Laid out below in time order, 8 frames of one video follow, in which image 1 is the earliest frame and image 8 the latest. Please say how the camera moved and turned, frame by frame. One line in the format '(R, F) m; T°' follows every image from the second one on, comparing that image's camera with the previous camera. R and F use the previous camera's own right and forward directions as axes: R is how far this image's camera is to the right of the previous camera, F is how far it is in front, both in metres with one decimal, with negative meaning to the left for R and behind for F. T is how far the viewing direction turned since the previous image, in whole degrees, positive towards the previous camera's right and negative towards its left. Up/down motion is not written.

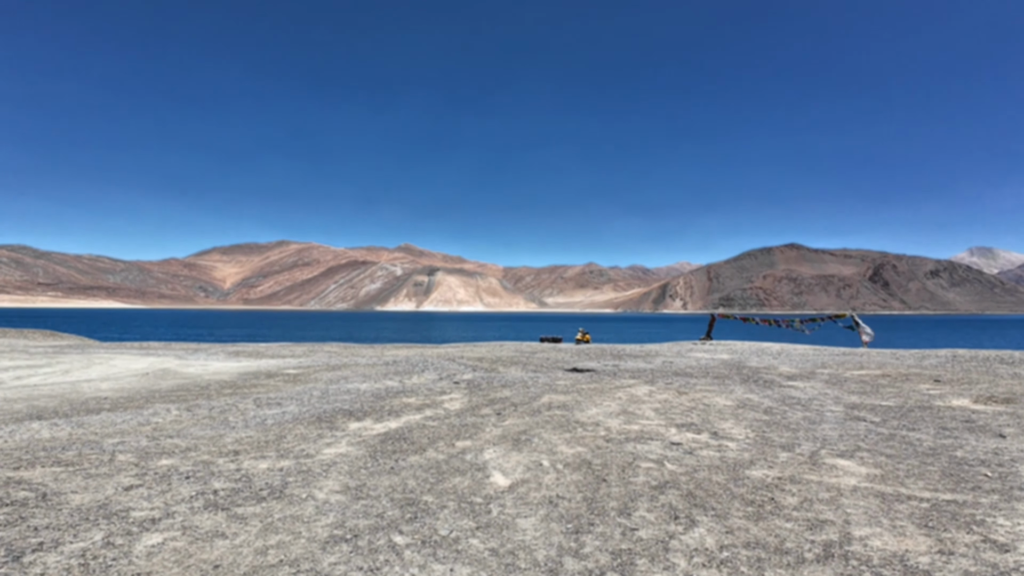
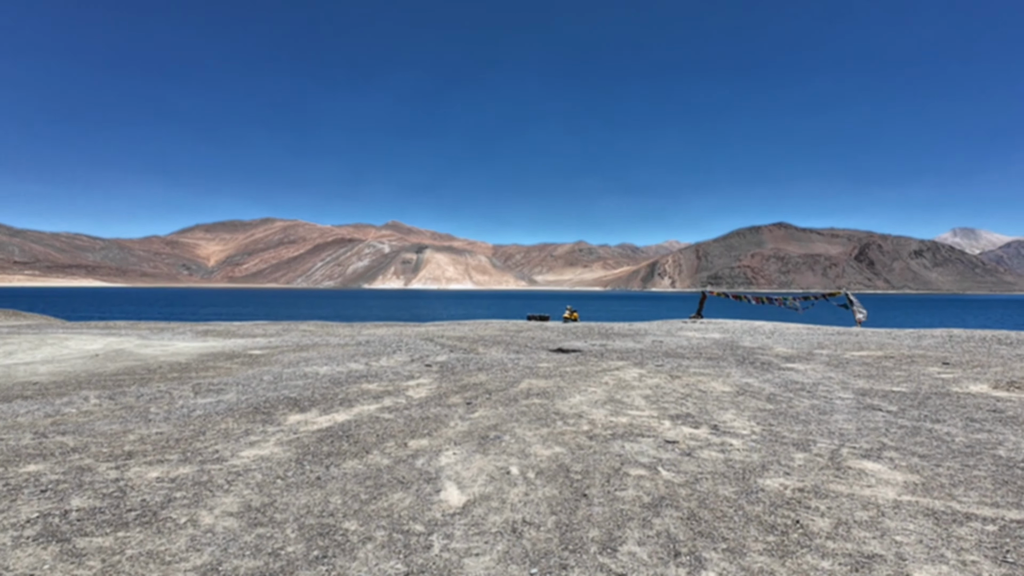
(+0.4, +1.7) m; +1°
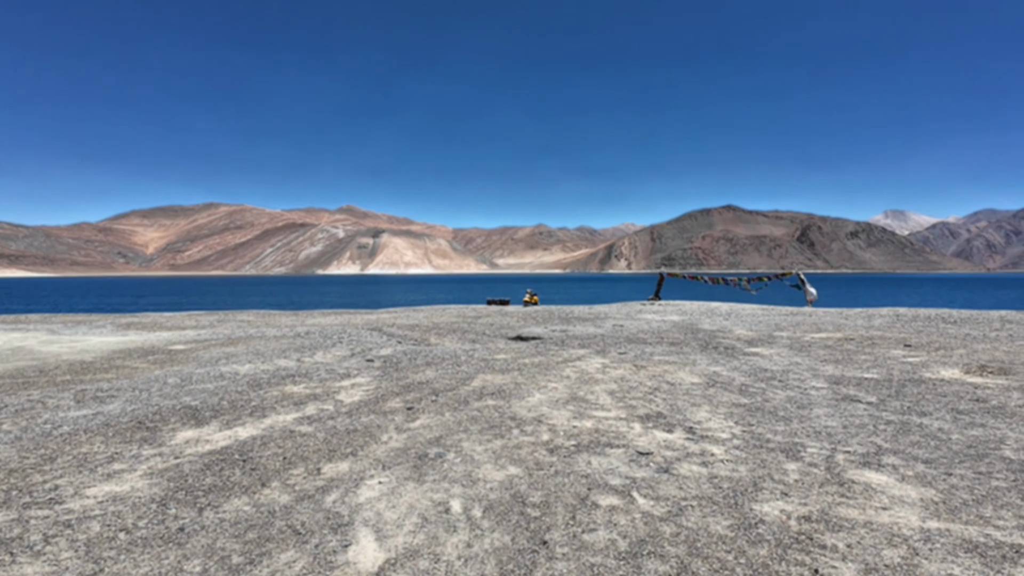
(+0.2, +1.6) m; +5°
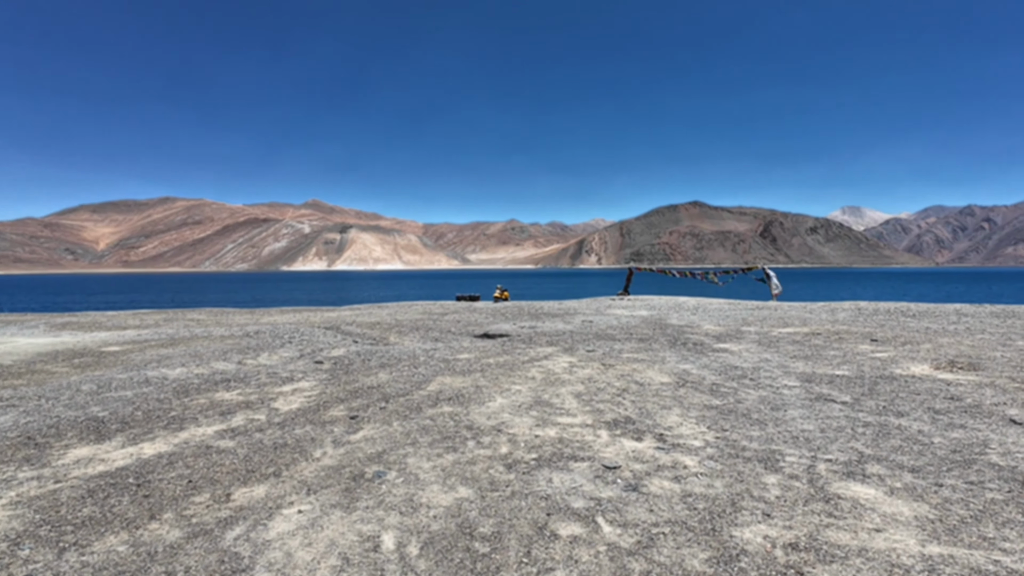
(+0.3, +0.9) m; +3°
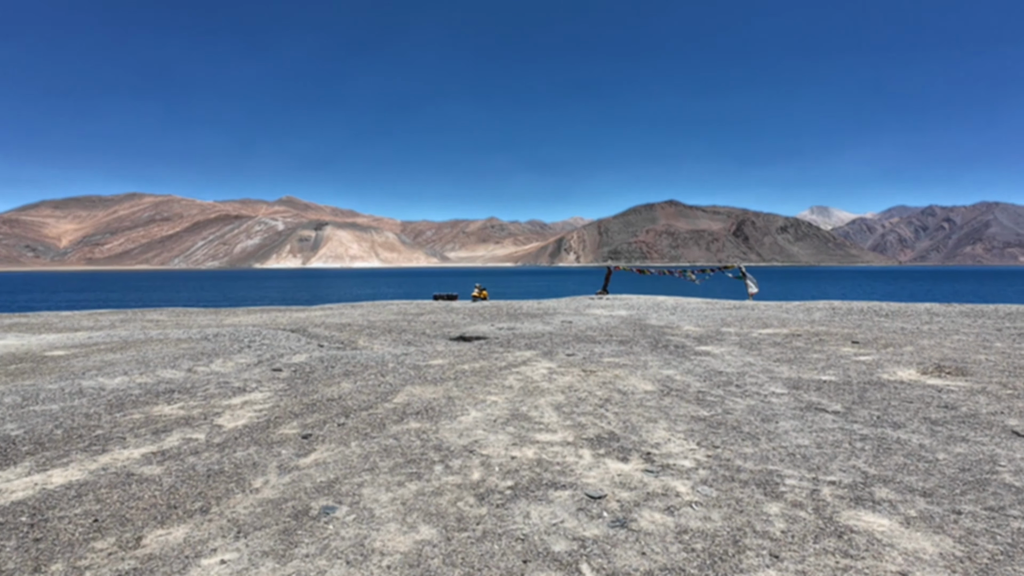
(+0.1, +0.8) m; +3°
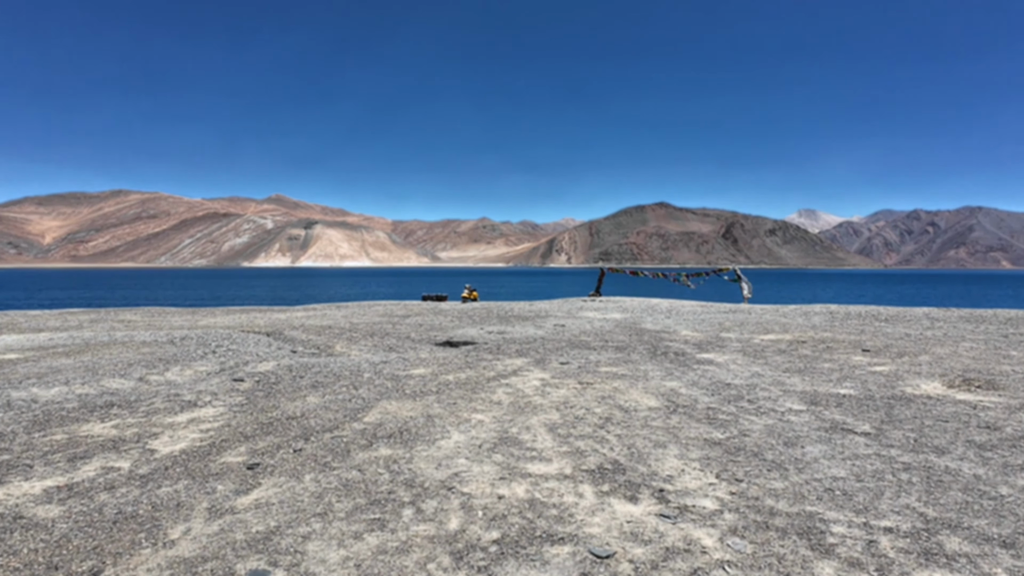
(0.0, +1.2) m; +1°
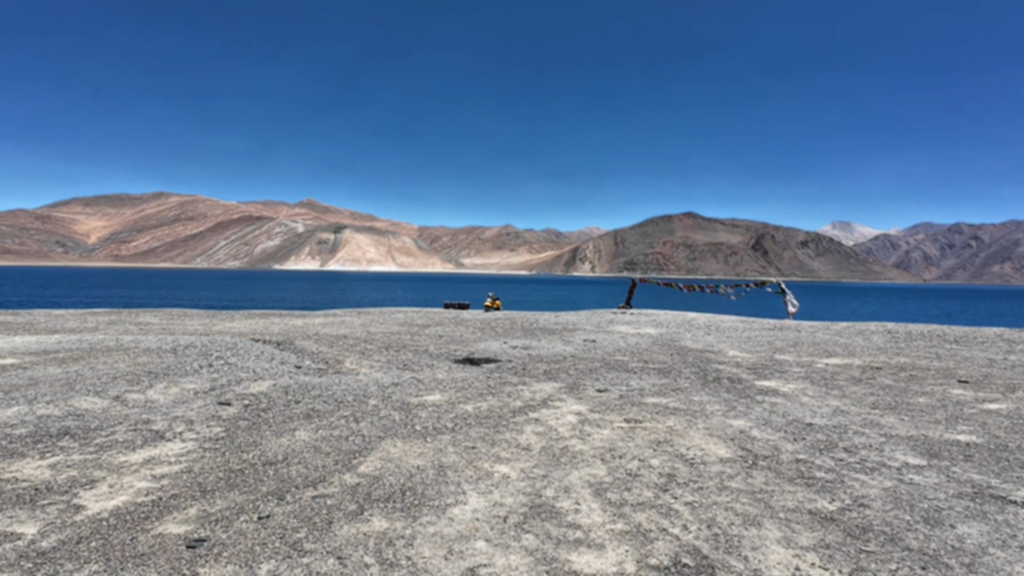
(-0.2, +1.9) m; -3°
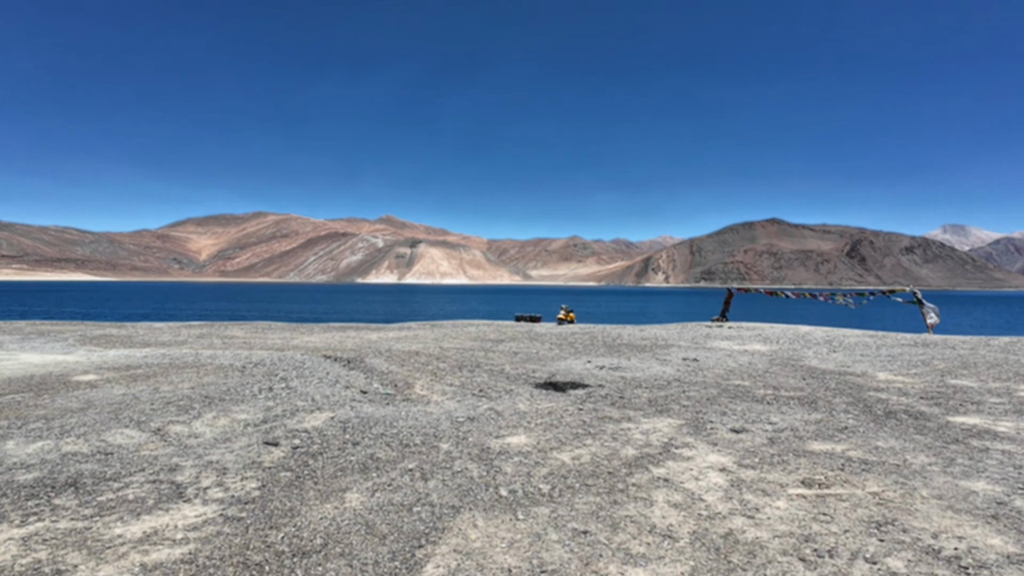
(-0.6, +2.4) m; -8°
